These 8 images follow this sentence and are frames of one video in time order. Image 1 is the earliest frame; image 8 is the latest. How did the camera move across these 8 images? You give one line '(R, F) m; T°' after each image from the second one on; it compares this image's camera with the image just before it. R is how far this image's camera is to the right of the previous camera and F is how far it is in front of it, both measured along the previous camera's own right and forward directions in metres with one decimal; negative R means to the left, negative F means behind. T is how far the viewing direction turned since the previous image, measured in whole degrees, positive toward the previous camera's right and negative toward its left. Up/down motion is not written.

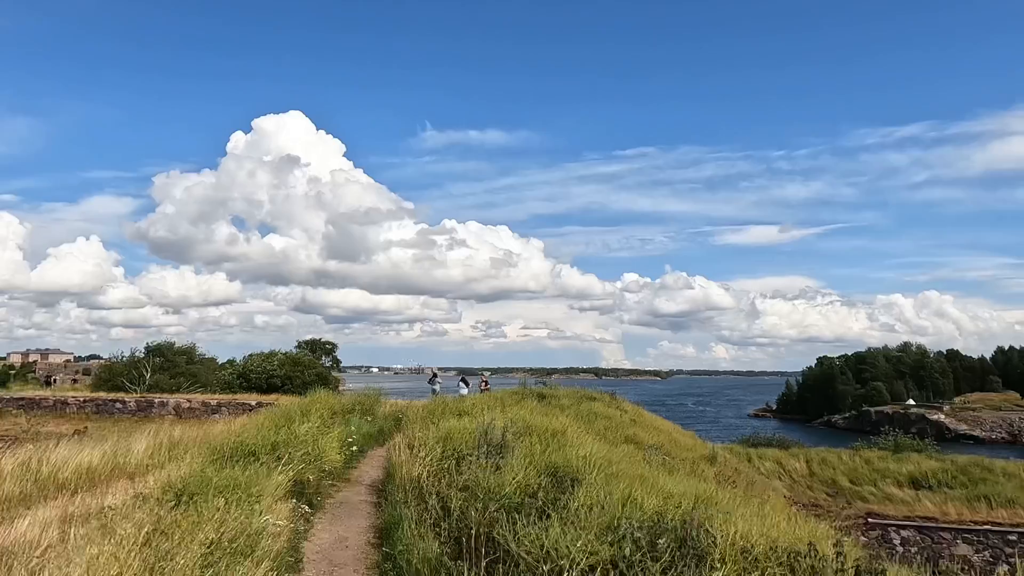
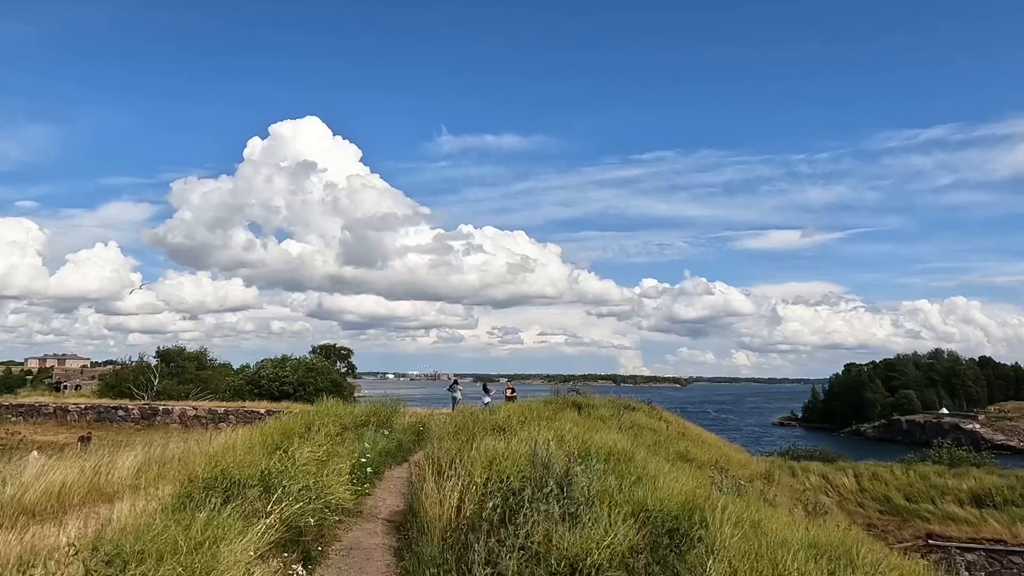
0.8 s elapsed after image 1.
(-0.4, +2.1) m; -1°
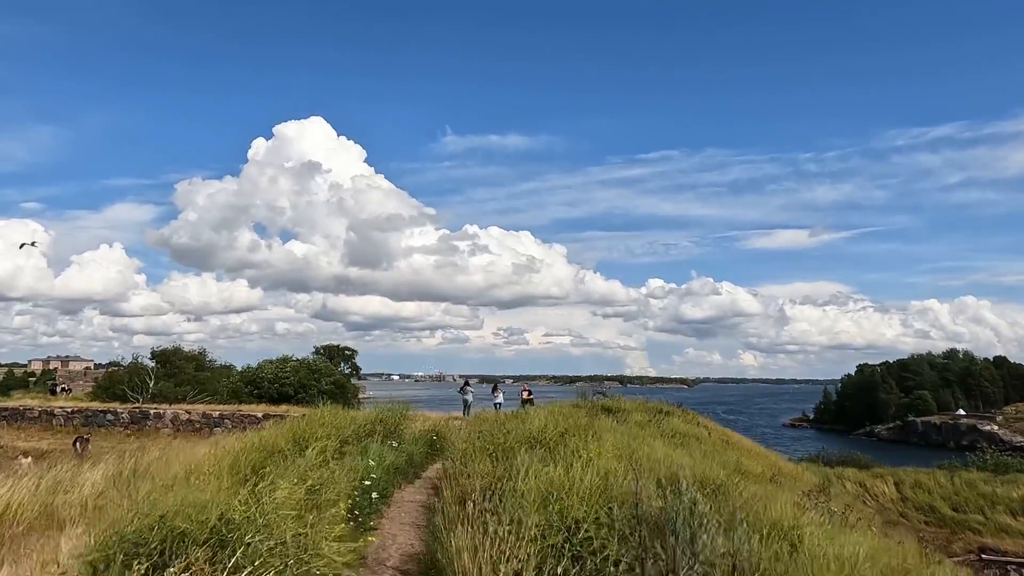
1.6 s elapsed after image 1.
(-0.4, +2.1) m; 0°
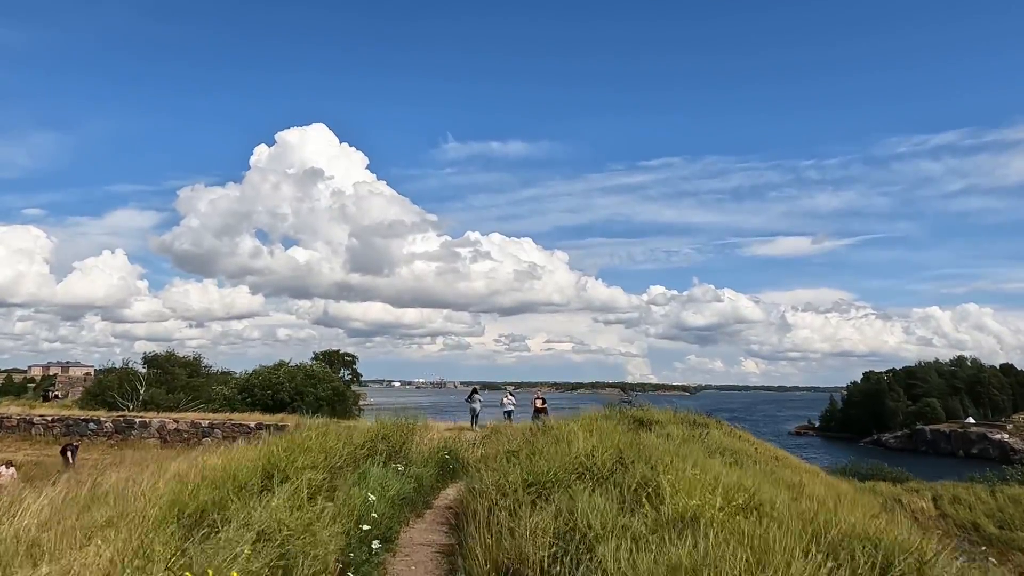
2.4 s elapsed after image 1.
(-0.4, +2.0) m; 0°
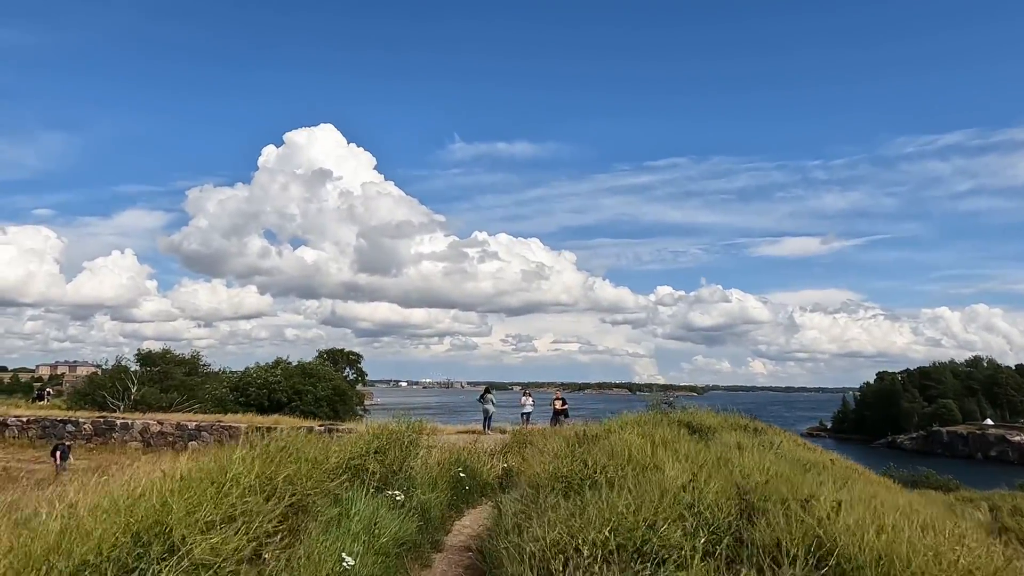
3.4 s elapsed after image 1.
(-0.3, +2.4) m; -1°
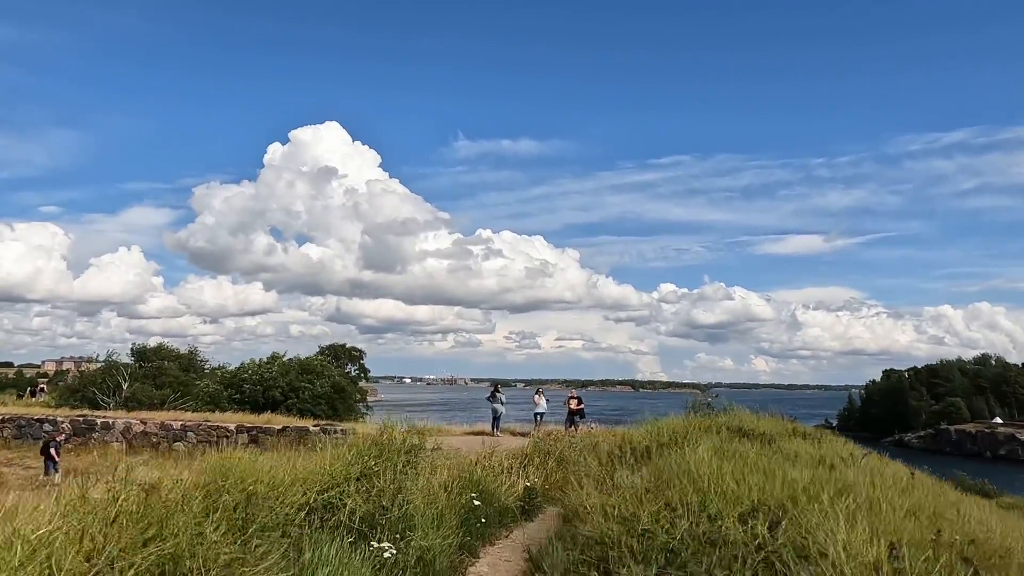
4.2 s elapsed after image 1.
(-0.3, +1.8) m; 0°
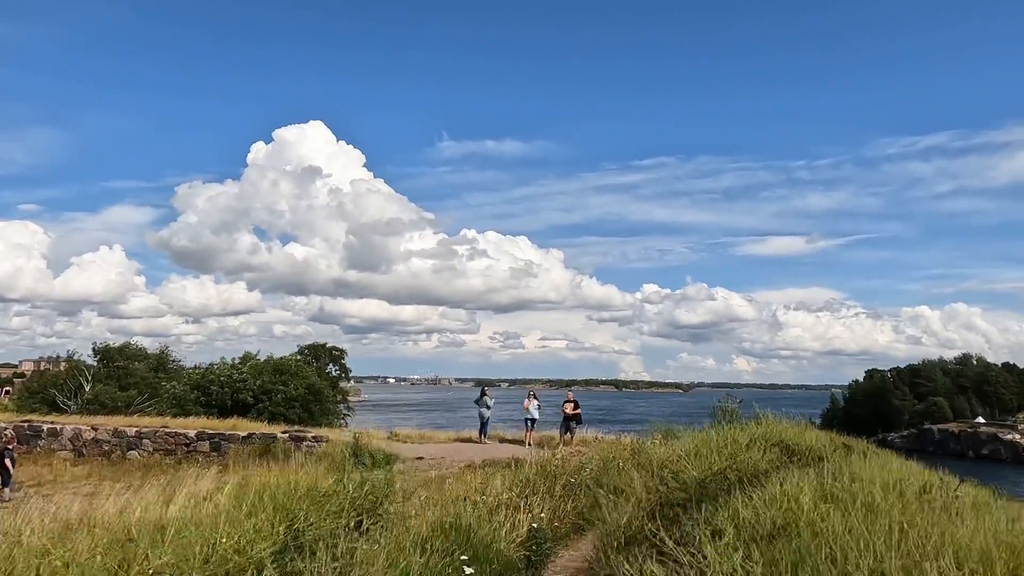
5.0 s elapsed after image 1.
(-0.2, +1.8) m; +1°
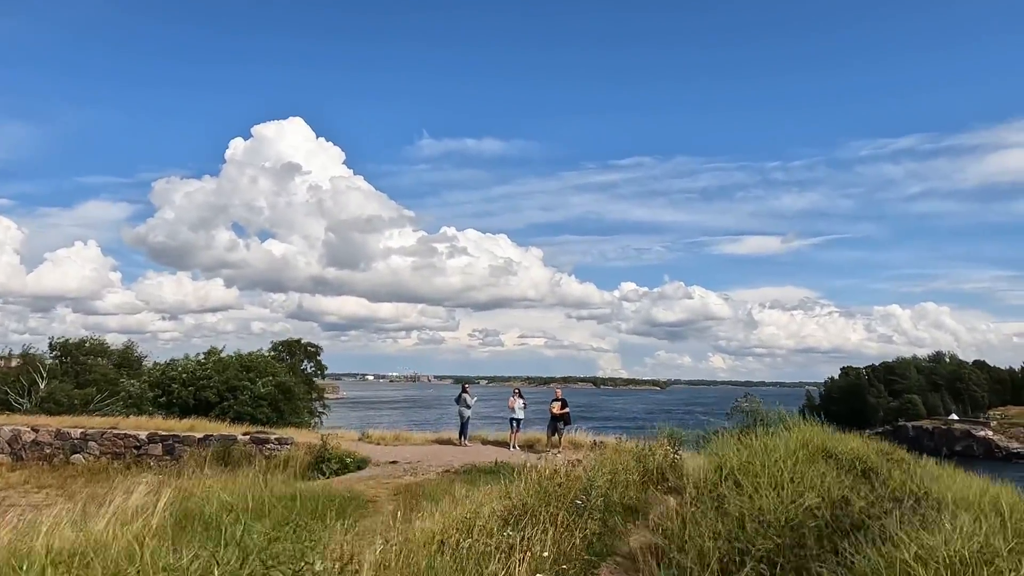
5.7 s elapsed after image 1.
(-0.1, +1.5) m; +2°
